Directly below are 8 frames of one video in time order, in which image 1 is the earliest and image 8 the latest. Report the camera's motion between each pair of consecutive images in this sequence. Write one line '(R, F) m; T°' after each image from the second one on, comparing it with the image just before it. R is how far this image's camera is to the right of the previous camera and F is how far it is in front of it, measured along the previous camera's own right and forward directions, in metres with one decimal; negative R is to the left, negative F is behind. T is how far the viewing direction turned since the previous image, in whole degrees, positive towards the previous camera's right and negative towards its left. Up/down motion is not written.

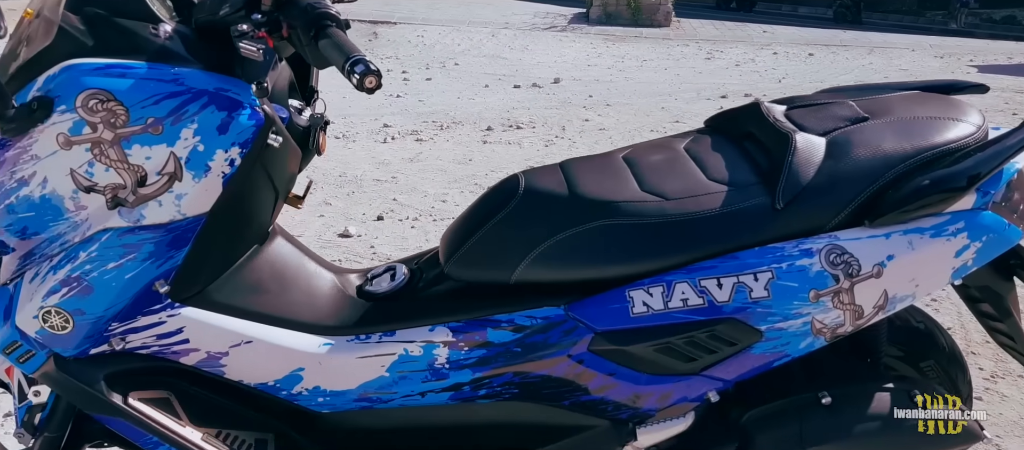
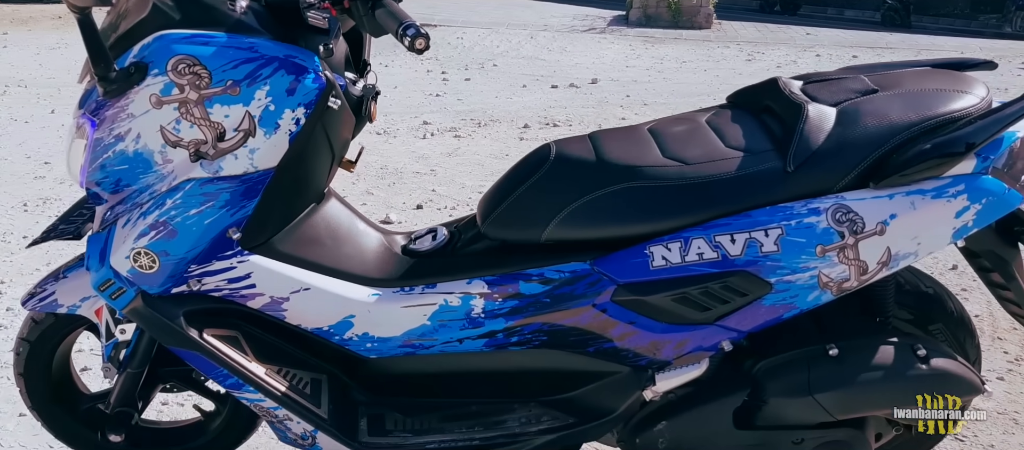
(0.0, -0.2) m; -3°
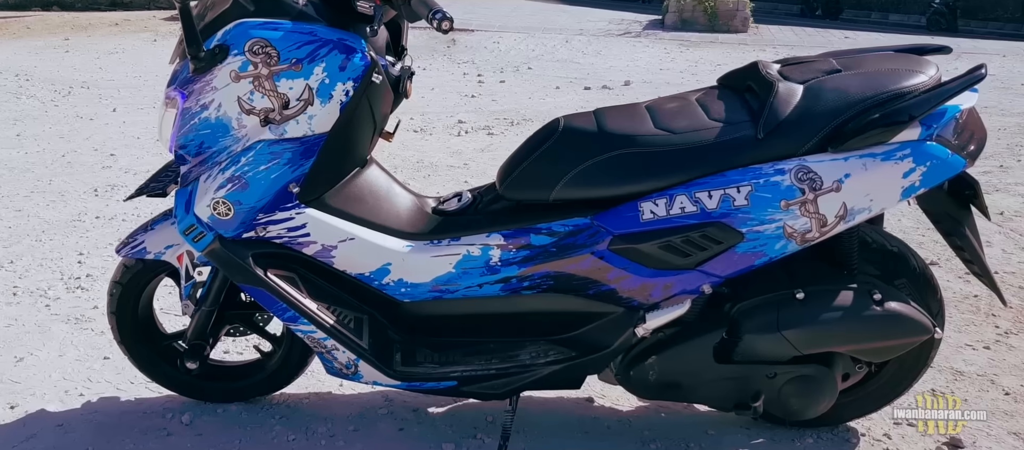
(+0.1, -0.3) m; -3°
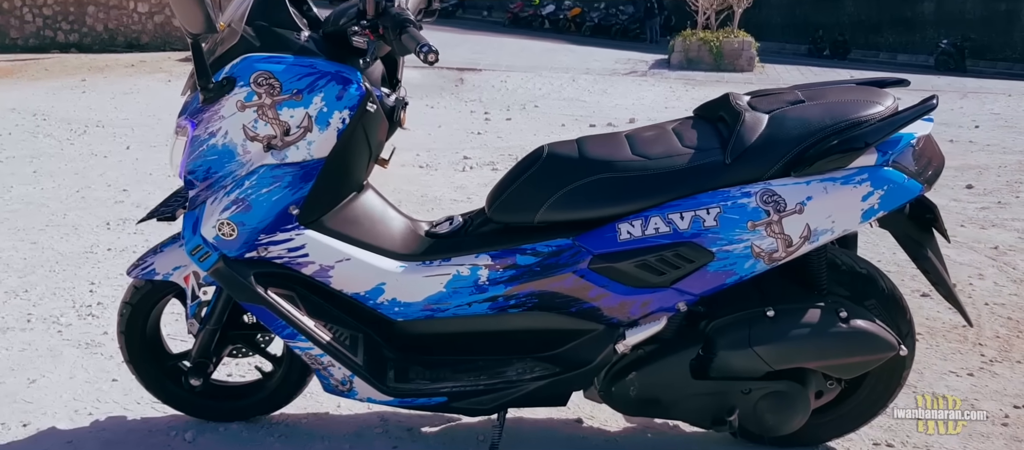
(+0.1, -0.1) m; -1°
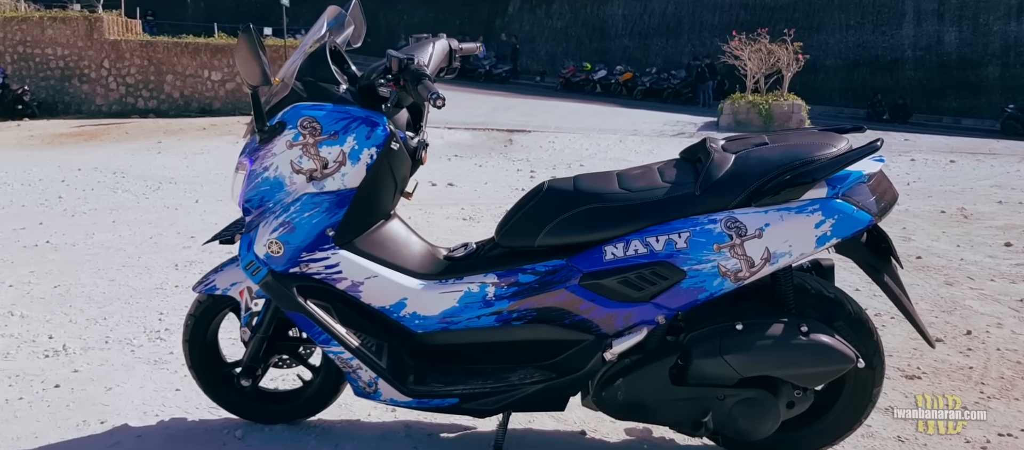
(+0.2, -0.4) m; -4°
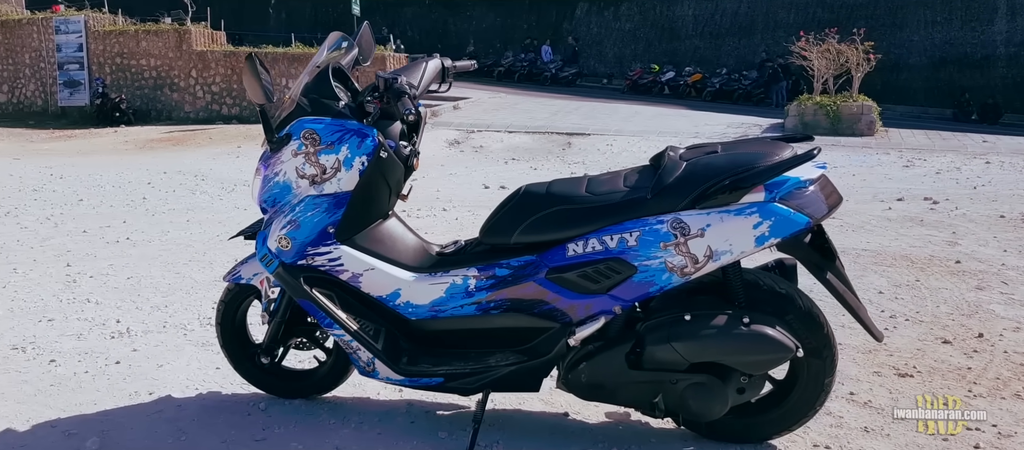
(+0.3, -0.3) m; -5°
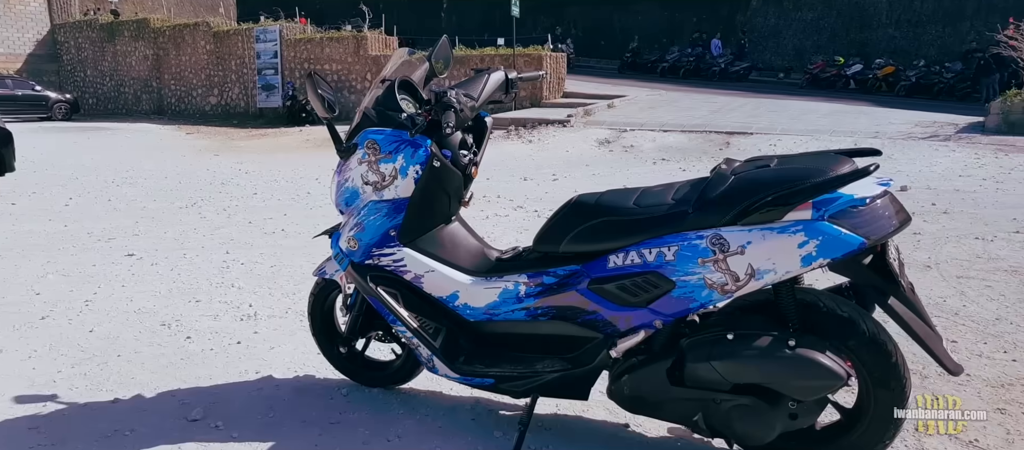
(+0.5, 0.0) m; -13°
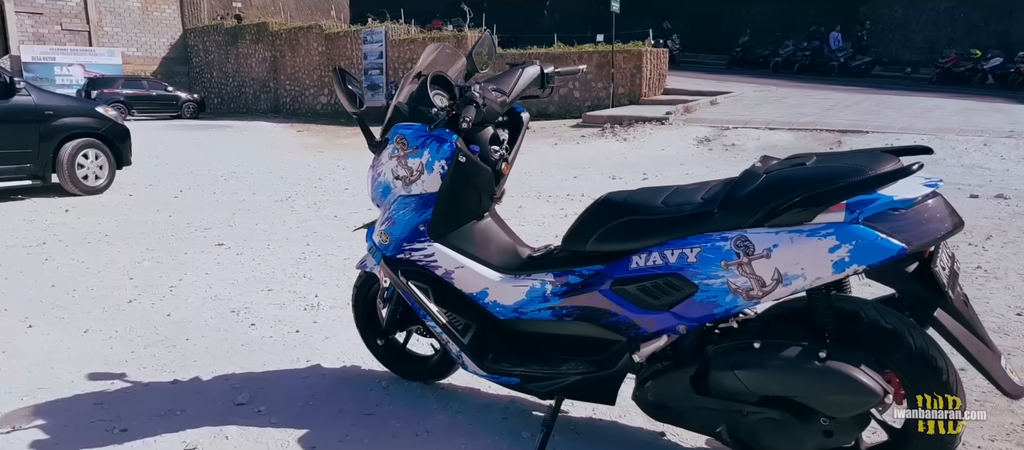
(+0.3, +0.1) m; -8°
